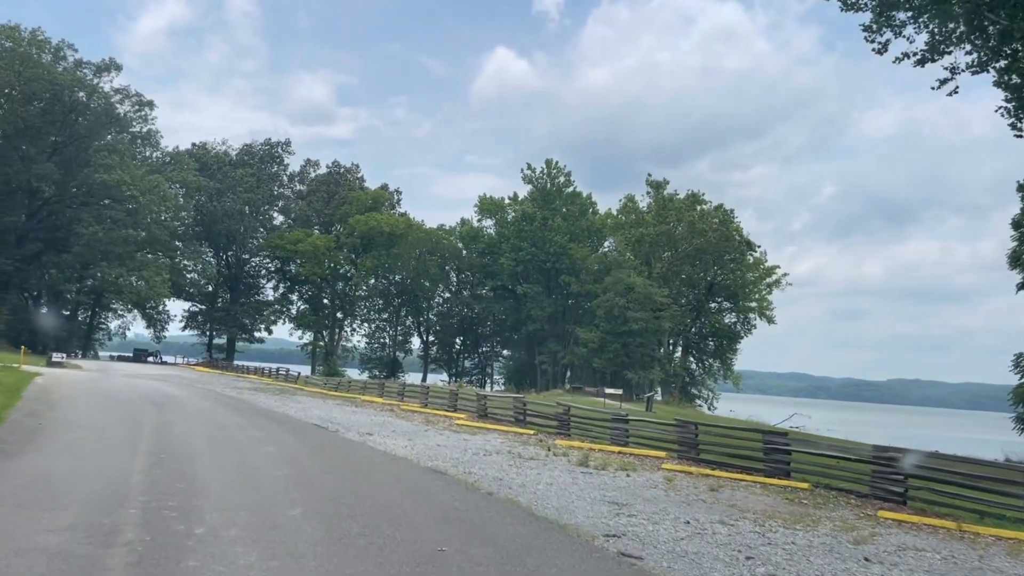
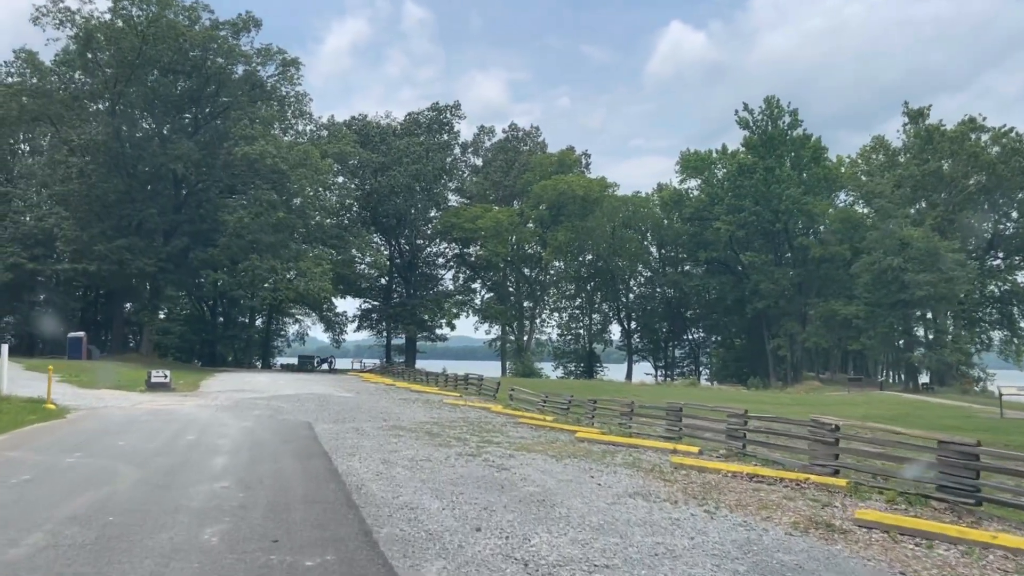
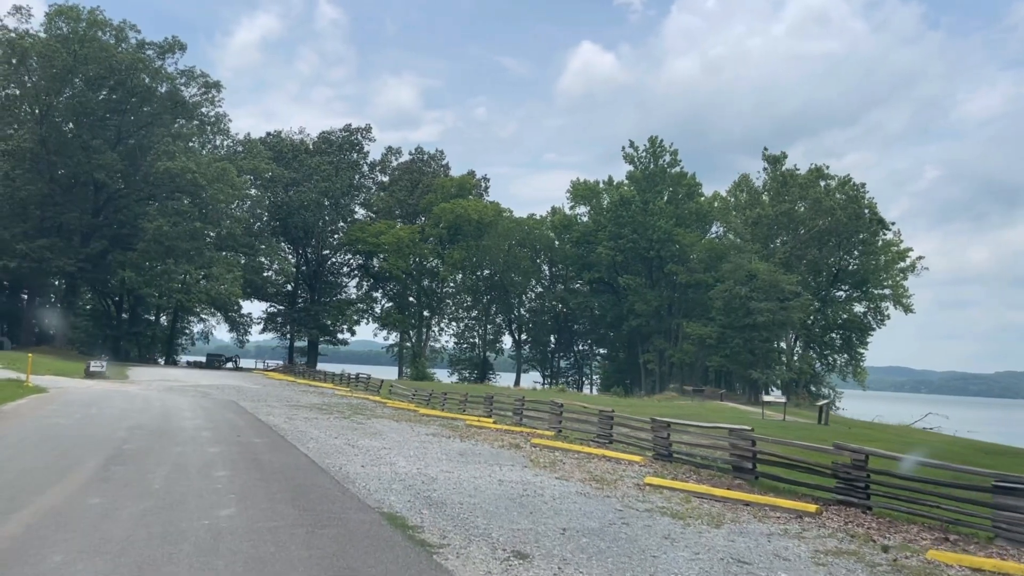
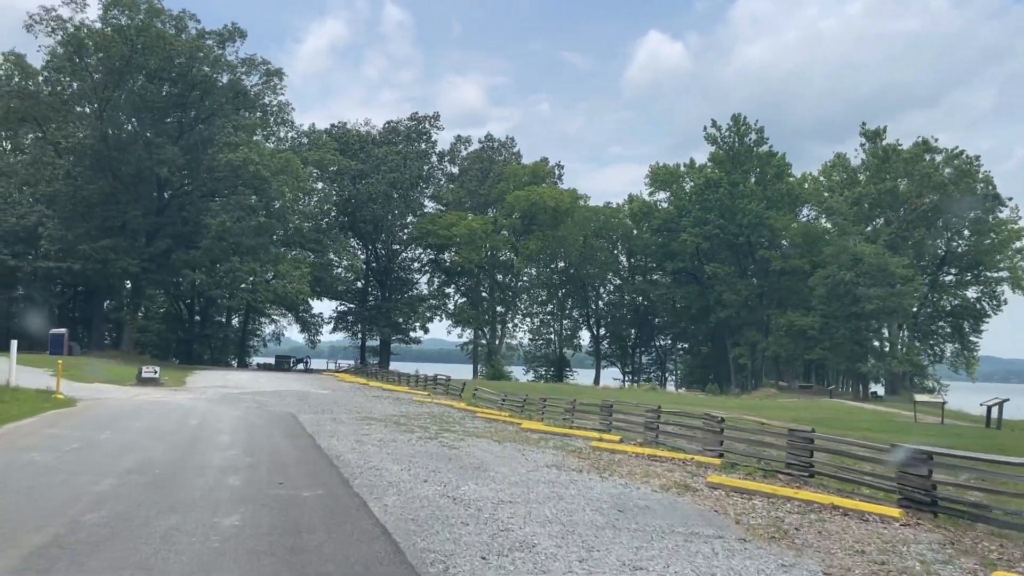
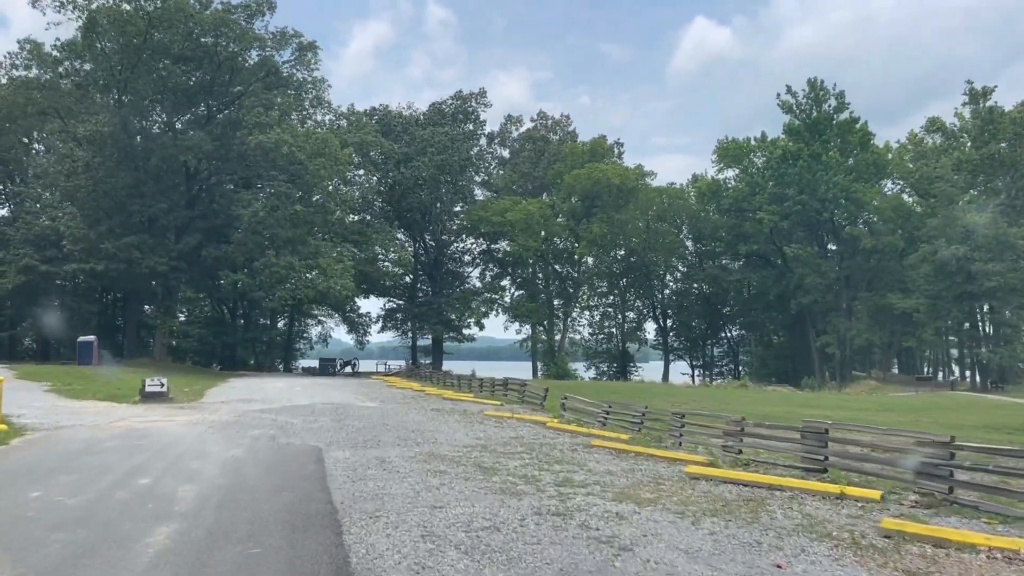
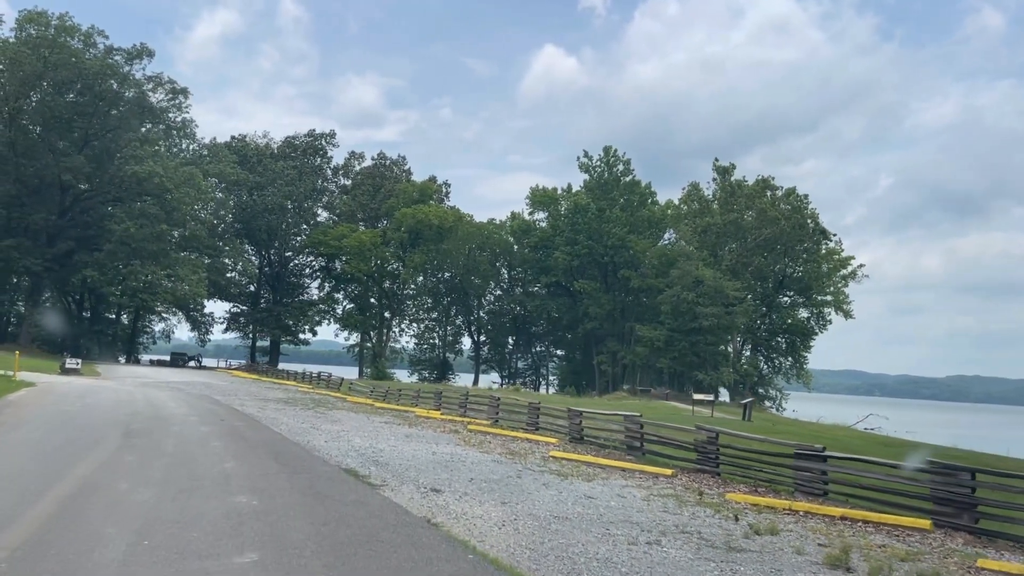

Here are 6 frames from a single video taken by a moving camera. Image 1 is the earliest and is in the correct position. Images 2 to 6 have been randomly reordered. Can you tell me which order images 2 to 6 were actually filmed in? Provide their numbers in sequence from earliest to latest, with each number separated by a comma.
6, 3, 4, 2, 5
